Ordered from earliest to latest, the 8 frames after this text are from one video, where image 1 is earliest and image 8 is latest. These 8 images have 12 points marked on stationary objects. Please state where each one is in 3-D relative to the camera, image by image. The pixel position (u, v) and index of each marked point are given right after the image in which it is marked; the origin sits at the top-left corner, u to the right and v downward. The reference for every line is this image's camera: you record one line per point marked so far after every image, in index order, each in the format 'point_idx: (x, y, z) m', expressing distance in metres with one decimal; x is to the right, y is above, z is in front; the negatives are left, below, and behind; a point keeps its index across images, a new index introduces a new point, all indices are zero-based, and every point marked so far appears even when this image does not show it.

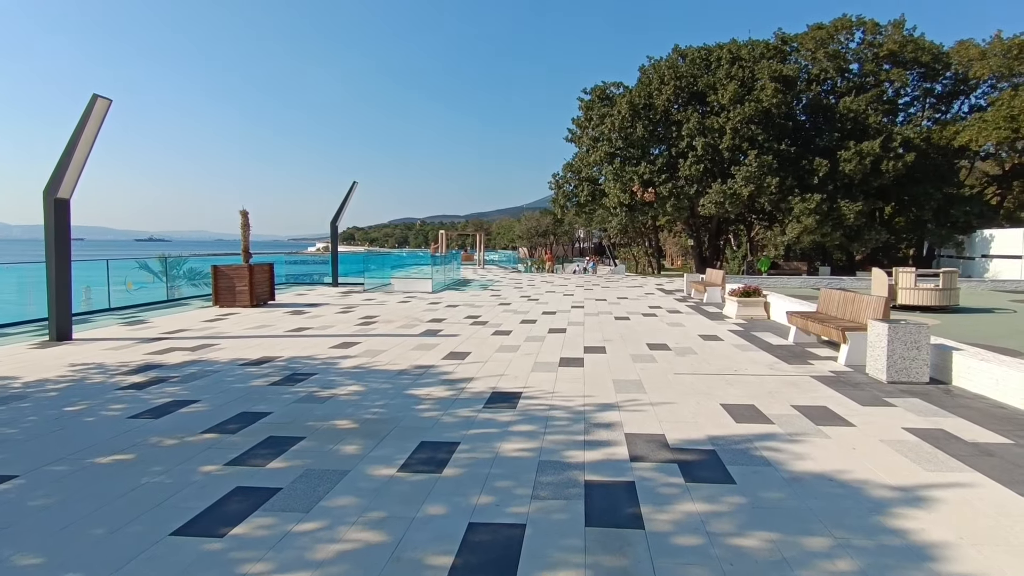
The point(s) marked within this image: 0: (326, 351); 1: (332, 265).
0: (-2.4, -0.8, +7.4) m
1: (-6.3, +0.8, +19.7) m
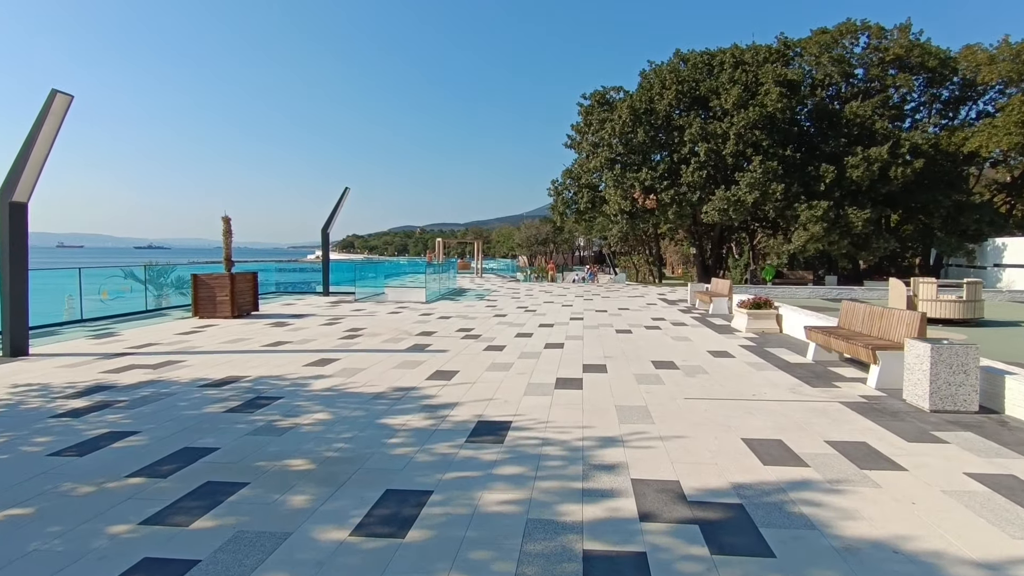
0: (-2.5, -1.0, +6.7) m
1: (-6.4, +0.5, +19.1) m
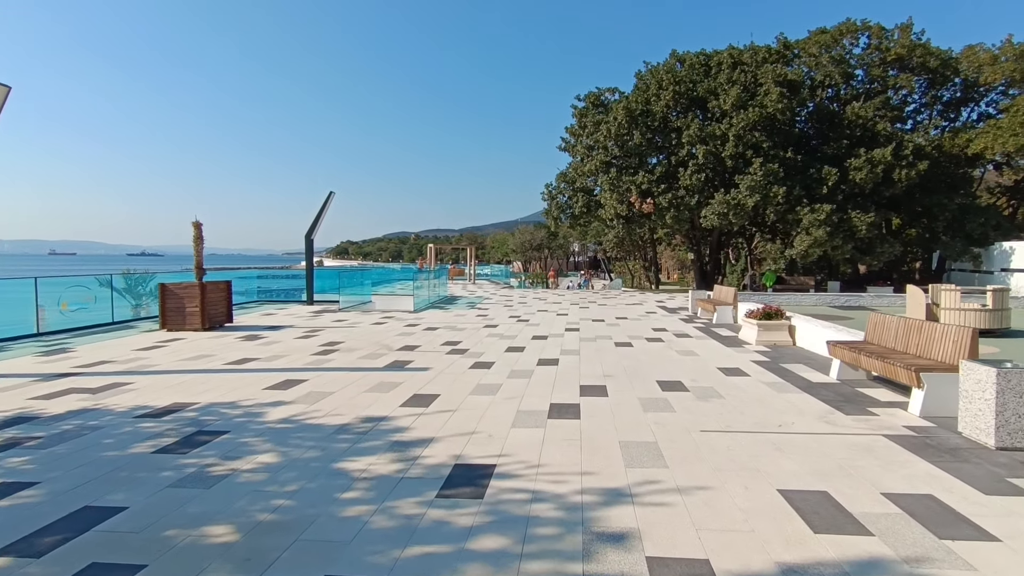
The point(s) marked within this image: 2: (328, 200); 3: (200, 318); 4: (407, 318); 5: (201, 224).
0: (-2.6, -1.1, +5.9) m
1: (-6.6, +0.2, +18.2) m
2: (-5.7, +2.8, +17.7) m
3: (-6.2, -0.6, +11.2) m
4: (-2.5, -0.7, +13.5) m
5: (-6.3, +1.3, +11.6) m
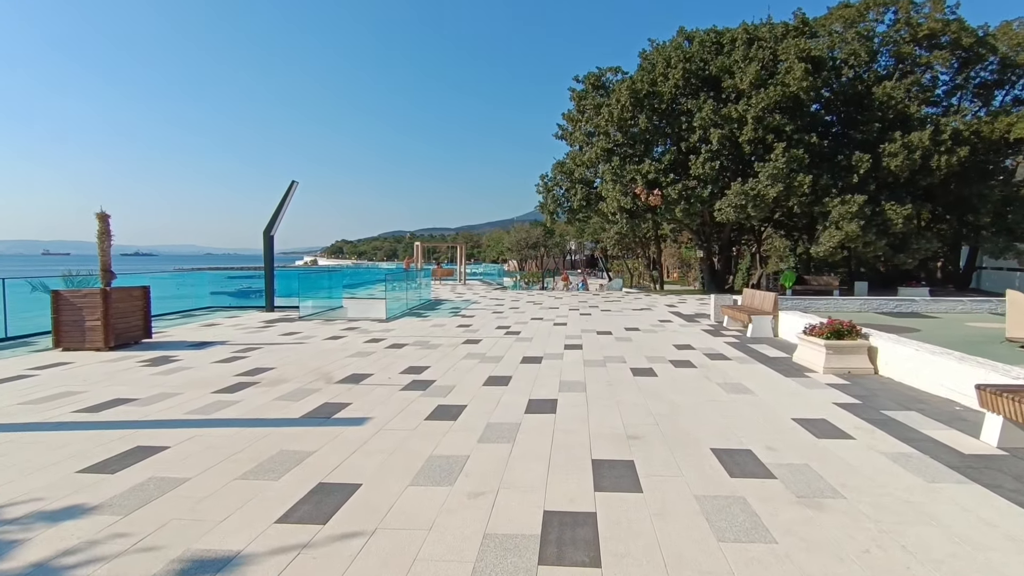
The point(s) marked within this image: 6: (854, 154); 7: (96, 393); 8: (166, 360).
0: (-2.8, -1.2, +3.6) m
1: (-6.9, +0.1, +15.9) m
2: (-5.9, +2.7, +15.4) m
3: (-6.4, -0.7, +8.9) m
4: (-2.7, -0.8, +11.2) m
5: (-6.6, +1.2, +9.2) m
6: (+10.8, +4.2, +18.0) m
7: (-4.5, -1.1, +6.1) m
8: (-4.9, -1.0, +8.1) m
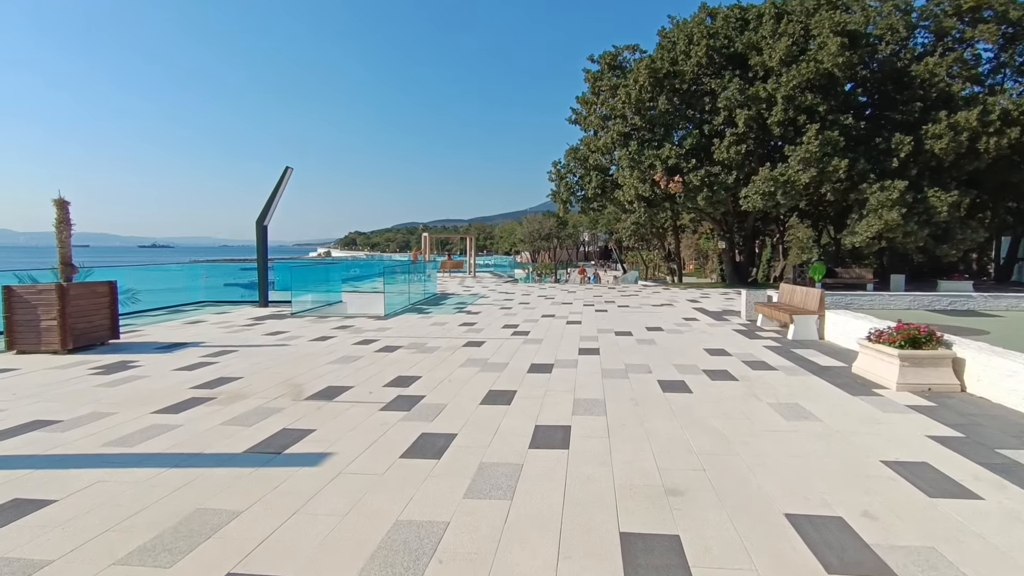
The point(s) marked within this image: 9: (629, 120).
0: (-2.9, -1.2, +2.6) m
1: (-6.6, +0.3, +14.9) m
2: (-5.7, +2.8, +14.4) m
3: (-6.3, -0.7, +7.9) m
4: (-2.6, -0.7, +10.1) m
5: (-6.5, +1.2, +8.3) m
6: (+11.1, +4.4, +16.6) m
7: (-4.4, -1.1, +5.1) m
8: (-4.8, -1.0, +7.1) m
9: (+4.0, +5.7, +19.3) m
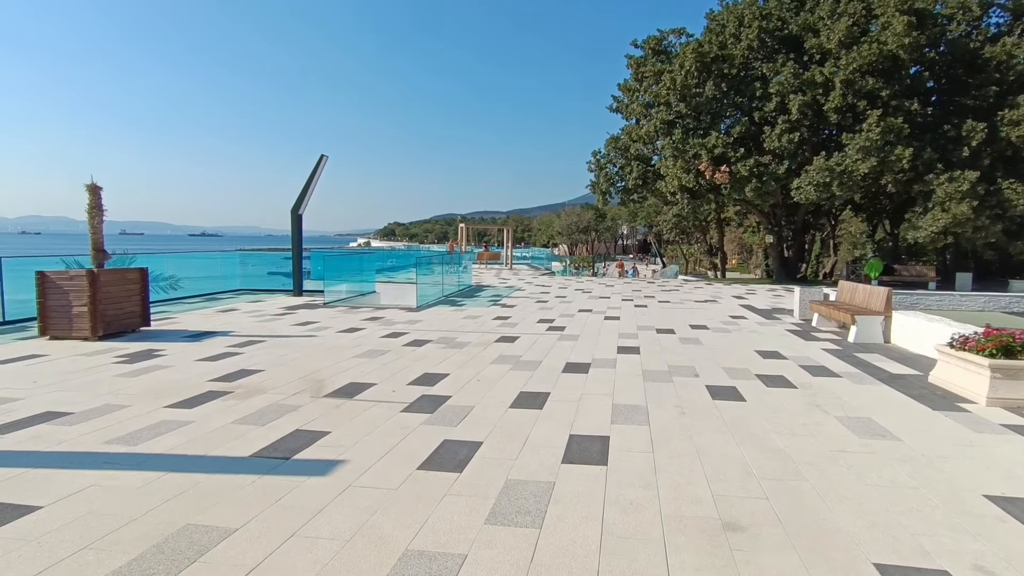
0: (-2.7, -1.2, +2.3) m
1: (-5.7, +0.6, +14.9) m
2: (-4.8, +3.1, +14.2) m
3: (-5.8, -0.5, +7.9) m
4: (-2.0, -0.6, +9.8) m
5: (-6.0, +1.4, +8.2) m
6: (+12.2, +4.4, +15.3) m
7: (-4.2, -1.0, +5.0) m
8: (-4.4, -0.8, +6.9) m
9: (+5.3, +5.9, +18.5) m
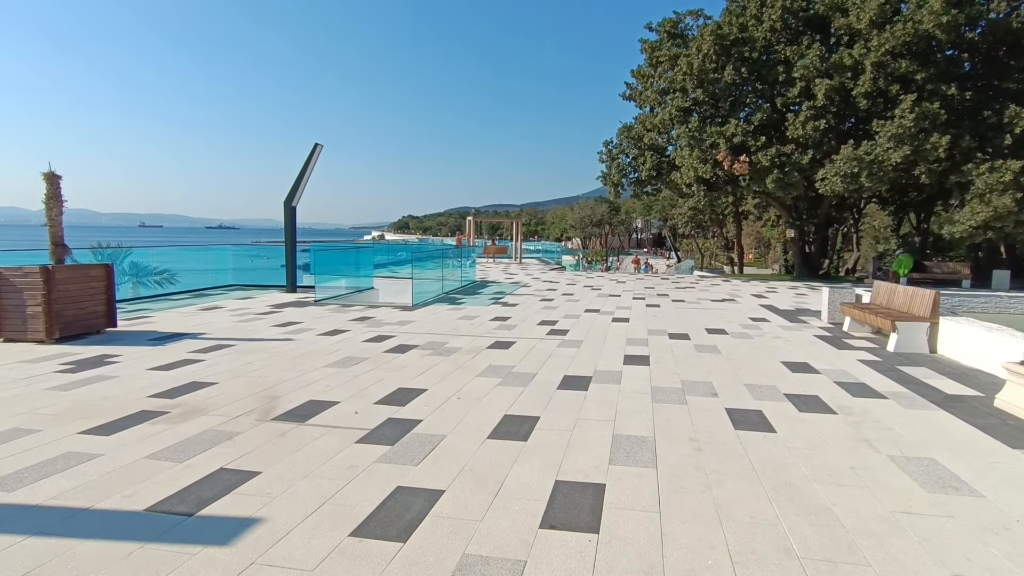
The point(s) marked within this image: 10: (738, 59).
0: (-2.9, -1.2, +1.6) m
1: (-5.6, +0.7, +14.2) m
2: (-4.7, +3.2, +13.5) m
3: (-5.9, -0.4, +7.2) m
4: (-2.0, -0.6, +9.1) m
5: (-6.0, +1.5, +7.5) m
6: (+12.3, +4.5, +14.2) m
7: (-4.3, -1.0, +4.3) m
8: (-4.5, -0.8, +6.2) m
9: (+5.5, +6.0, +17.5) m
10: (+6.7, +6.7, +16.7) m
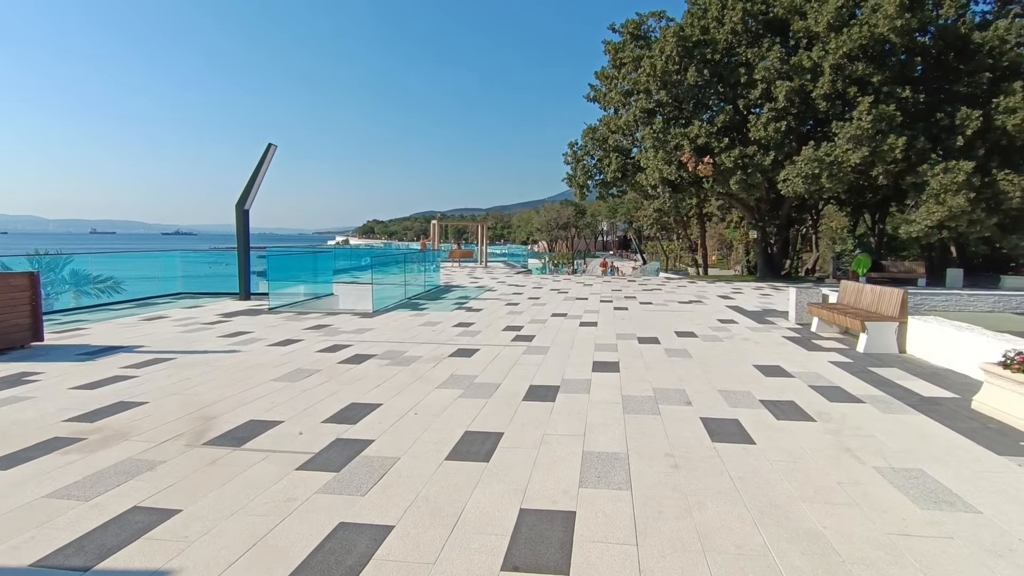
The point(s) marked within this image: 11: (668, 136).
0: (-3.1, -1.3, +1.1) m
1: (-6.4, +0.5, +13.5) m
2: (-5.5, +3.0, +12.9) m
3: (-6.3, -0.6, +6.5) m
4: (-2.5, -0.7, +8.6) m
5: (-6.5, +1.3, +6.8) m
6: (+11.4, +4.5, +14.5) m
7: (-4.6, -1.1, +3.7) m
8: (-4.9, -0.9, +5.6) m
9: (+4.4, +5.9, +17.5) m
10: (+5.6, +6.7, +16.8) m
11: (+4.6, +4.5, +16.9) m
